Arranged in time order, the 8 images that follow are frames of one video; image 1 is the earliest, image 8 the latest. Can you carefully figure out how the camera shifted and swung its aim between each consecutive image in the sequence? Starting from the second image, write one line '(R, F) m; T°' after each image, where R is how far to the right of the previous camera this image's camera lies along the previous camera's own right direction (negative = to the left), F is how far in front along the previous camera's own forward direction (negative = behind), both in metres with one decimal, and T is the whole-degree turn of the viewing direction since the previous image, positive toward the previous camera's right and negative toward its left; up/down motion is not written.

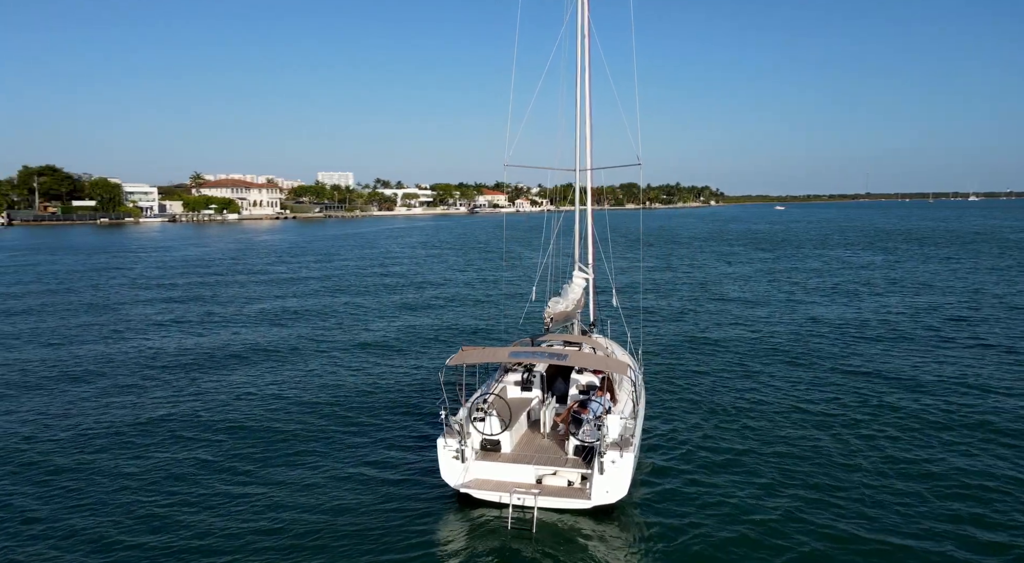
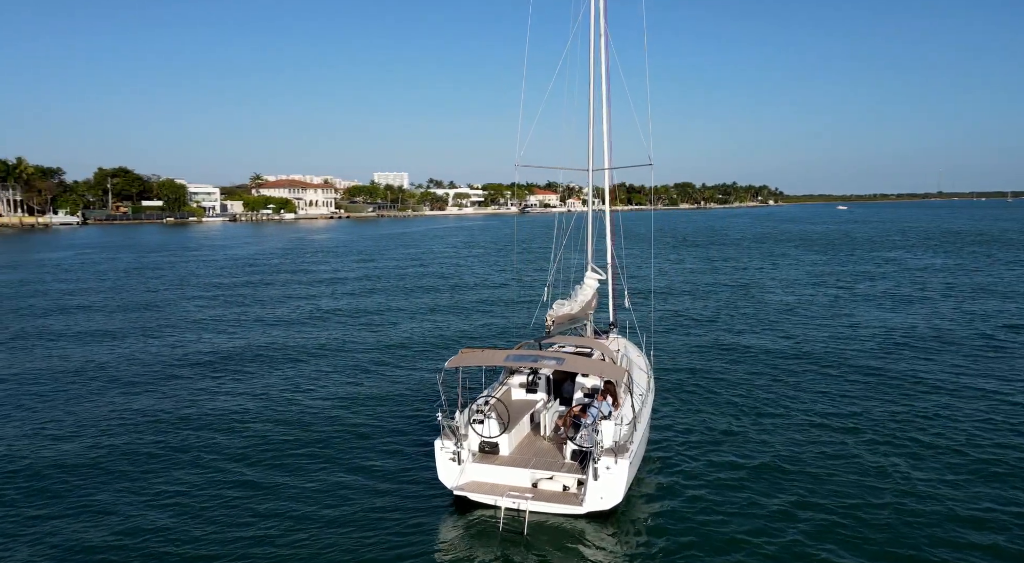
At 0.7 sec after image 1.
(+1.6, -0.2) m; -5°
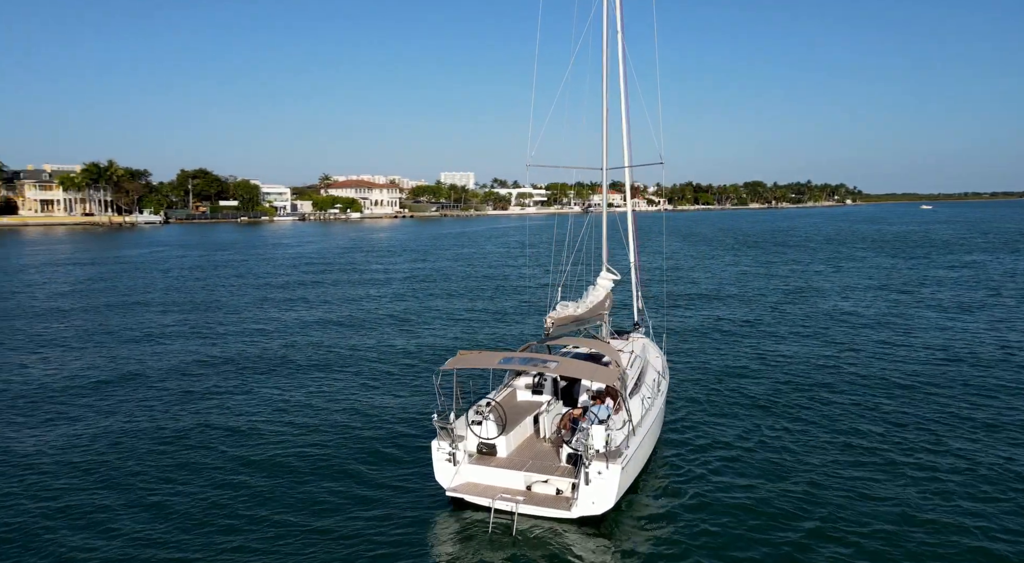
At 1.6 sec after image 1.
(+2.0, -0.2) m; -6°
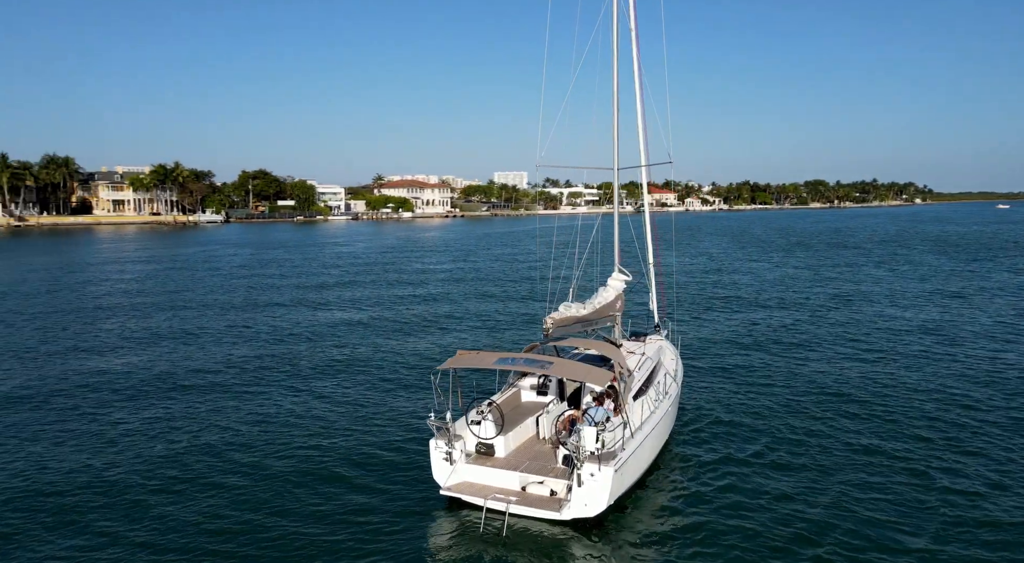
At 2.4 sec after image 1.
(+1.7, -0.2) m; -5°
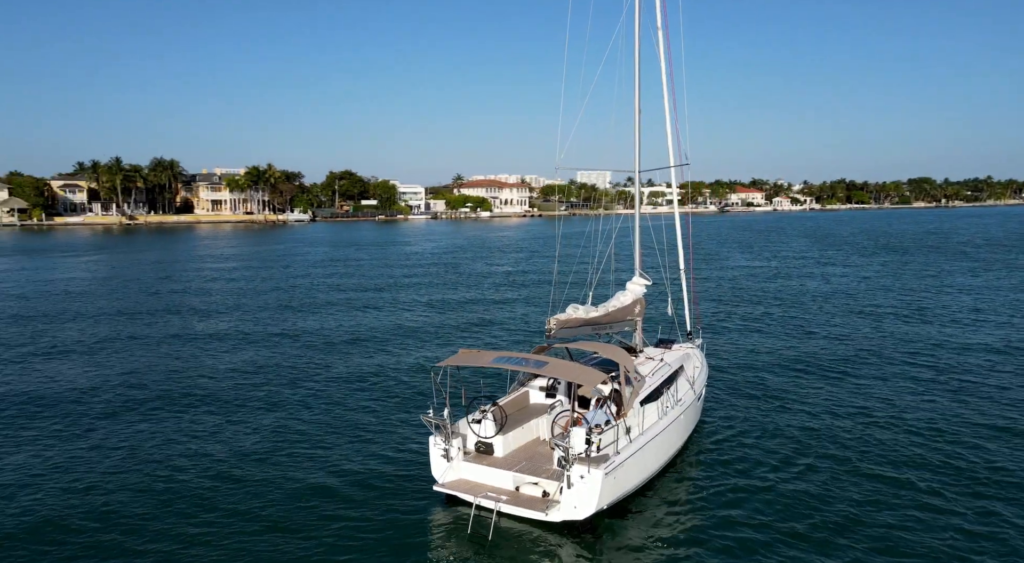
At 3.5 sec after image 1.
(+2.6, 0.0) m; -8°
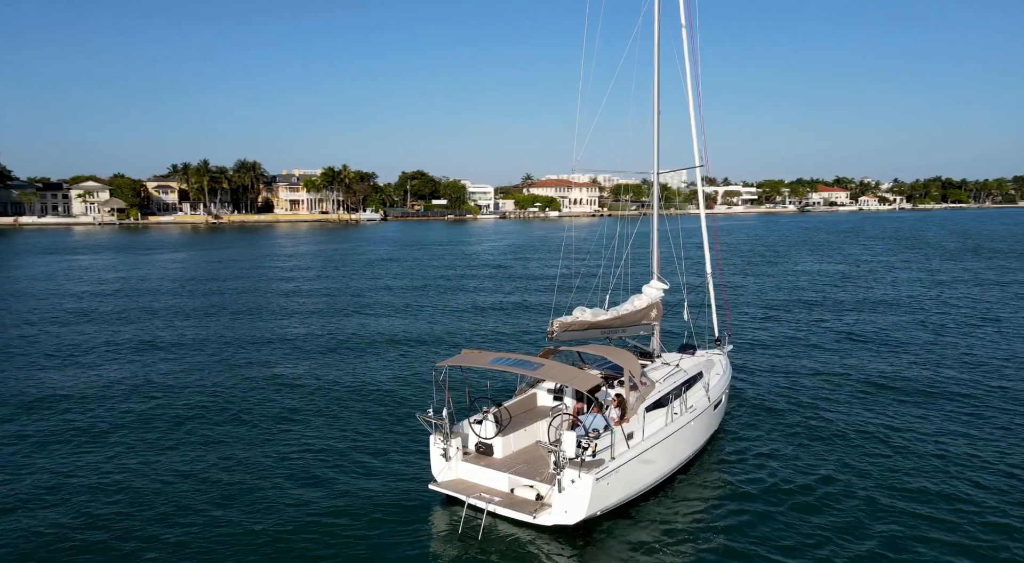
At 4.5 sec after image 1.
(+2.3, +0.2) m; -7°
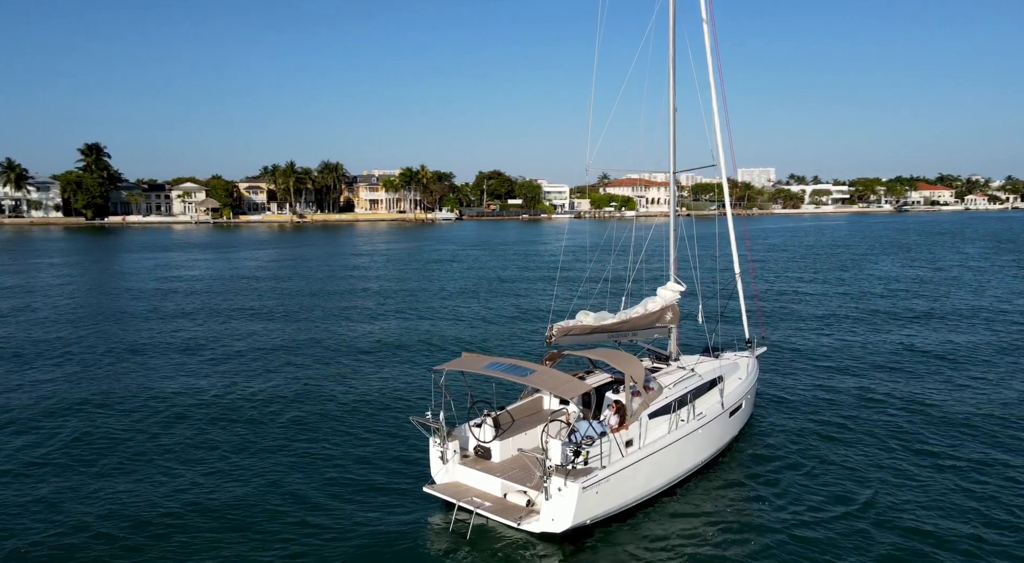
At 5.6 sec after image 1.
(+2.5, +0.3) m; -8°
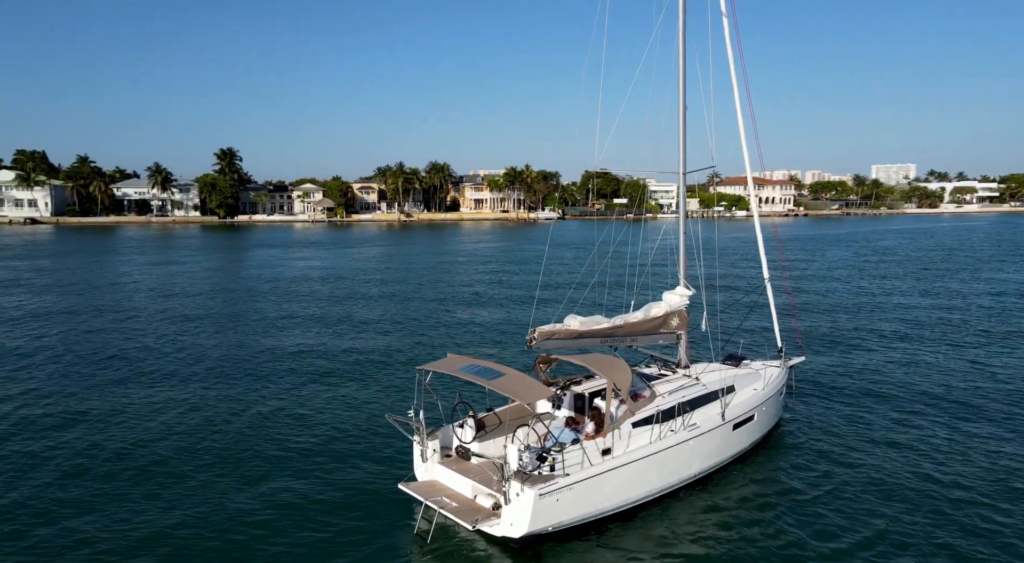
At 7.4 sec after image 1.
(+3.9, +0.9) m; -11°
